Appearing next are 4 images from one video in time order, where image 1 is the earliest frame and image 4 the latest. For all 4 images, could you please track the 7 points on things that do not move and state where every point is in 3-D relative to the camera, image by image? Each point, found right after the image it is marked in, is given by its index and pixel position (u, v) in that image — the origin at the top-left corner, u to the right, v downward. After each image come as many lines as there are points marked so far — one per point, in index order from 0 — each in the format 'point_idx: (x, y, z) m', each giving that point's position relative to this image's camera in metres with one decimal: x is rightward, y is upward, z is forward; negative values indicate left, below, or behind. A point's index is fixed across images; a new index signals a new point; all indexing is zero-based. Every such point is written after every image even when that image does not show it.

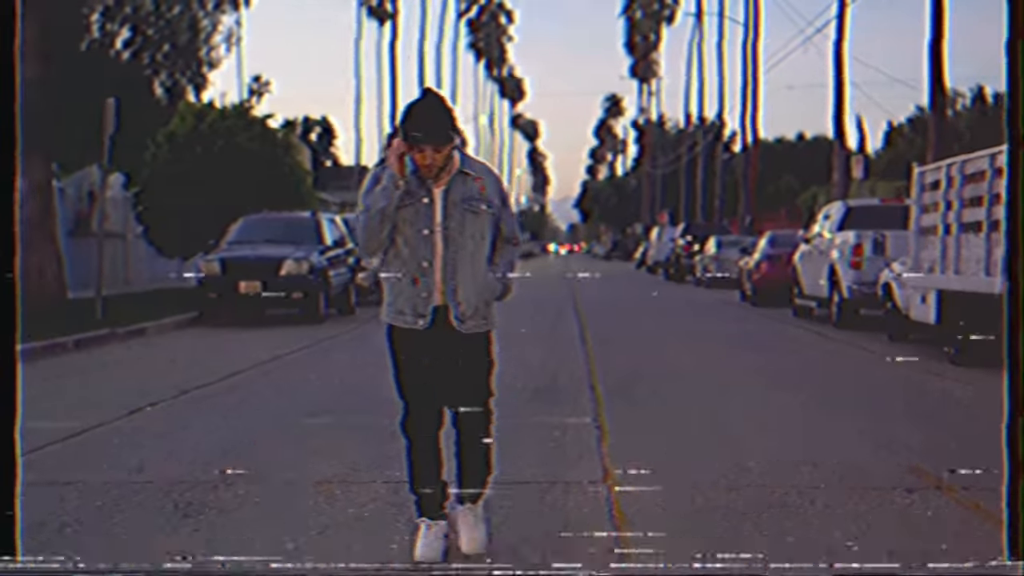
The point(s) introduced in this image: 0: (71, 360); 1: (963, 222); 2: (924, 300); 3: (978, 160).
0: (-4.2, -0.6, +12.9) m
1: (+4.7, +0.7, +14.2) m
2: (+4.8, -0.1, +15.7) m
3: (+4.7, +1.3, +13.9) m
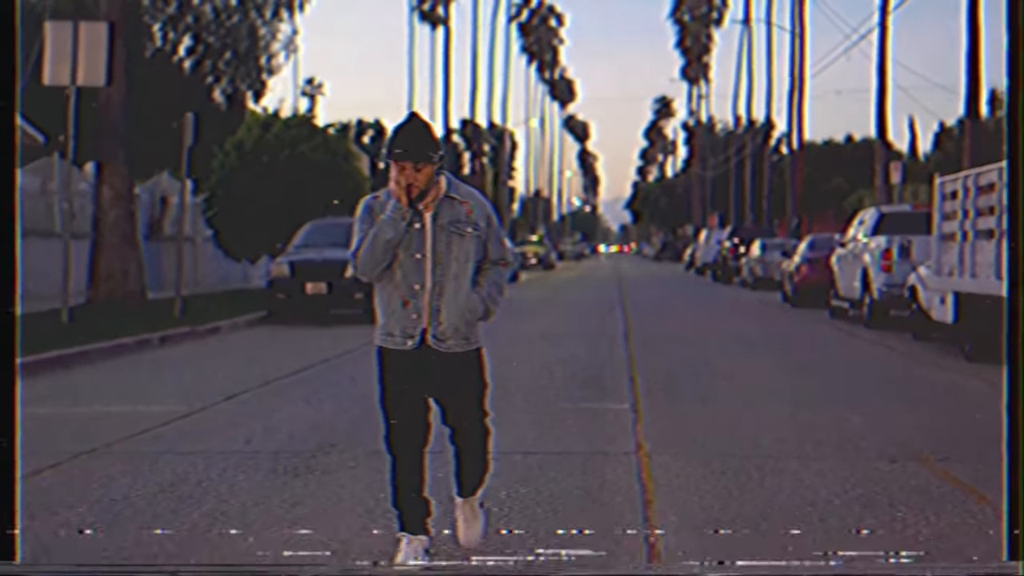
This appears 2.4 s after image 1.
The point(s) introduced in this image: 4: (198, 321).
0: (-3.7, -0.6, +14.2) m
1: (+5.2, +0.7, +15.1) m
2: (+5.4, -0.1, +16.6) m
3: (+5.3, +1.3, +14.8) m
4: (-3.9, -0.4, +16.7) m
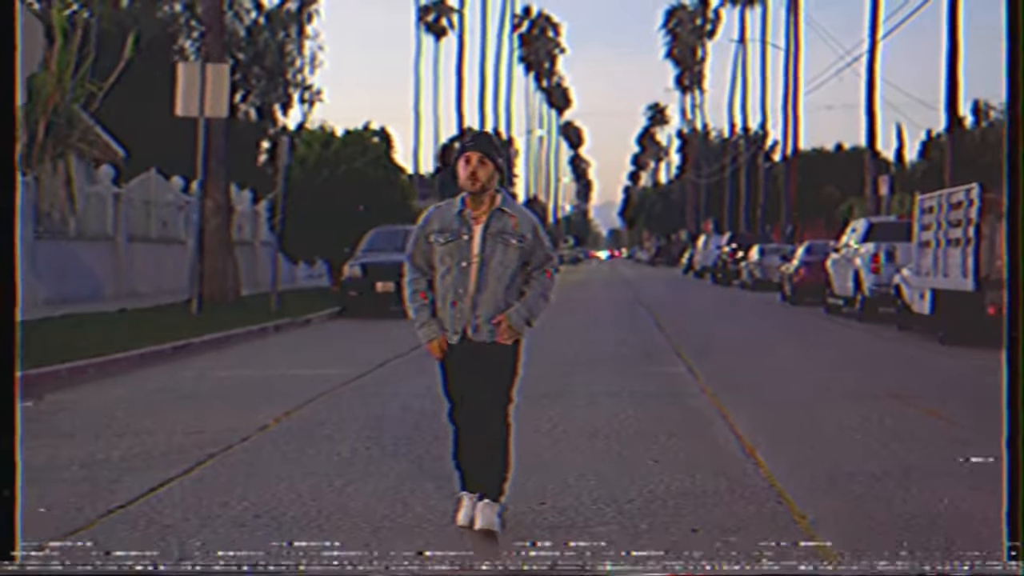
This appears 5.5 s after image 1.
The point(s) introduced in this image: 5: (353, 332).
0: (-3.1, -0.6, +17.0) m
1: (+5.9, +0.7, +18.0) m
2: (+6.0, -0.1, +19.5) m
3: (+5.9, +1.3, +17.7) m
4: (-3.2, -0.4, +19.5) m
5: (-2.1, -0.6, +17.8) m
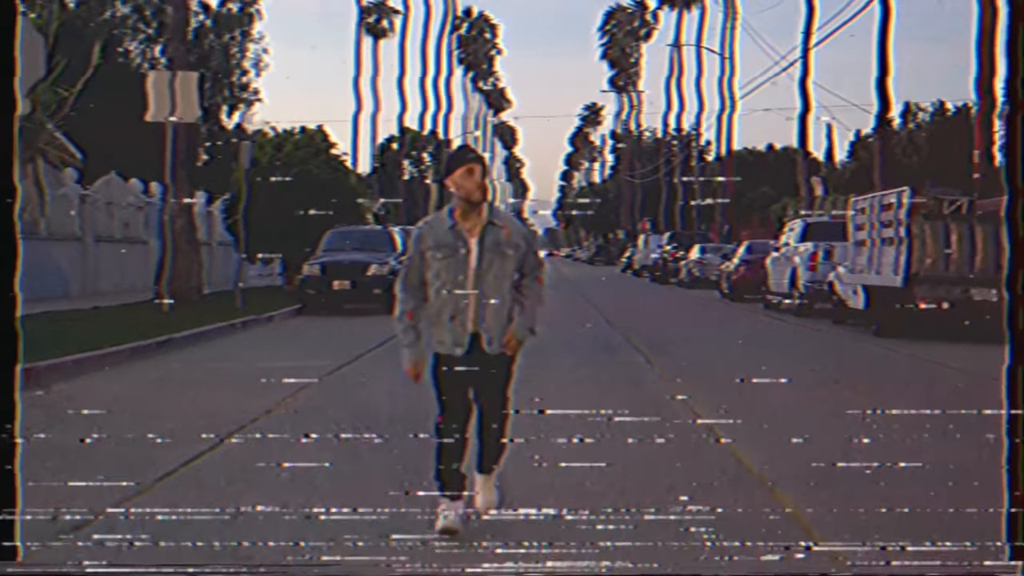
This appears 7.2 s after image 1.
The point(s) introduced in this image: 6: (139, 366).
0: (-3.6, -0.6, +17.7) m
1: (+5.3, +0.7, +19.2) m
2: (+5.3, -0.1, +20.6) m
3: (+5.3, +1.3, +18.8) m
4: (-3.9, -0.4, +20.2) m
5: (-2.7, -0.6, +18.5) m
6: (-3.5, -0.7, +12.6) m
